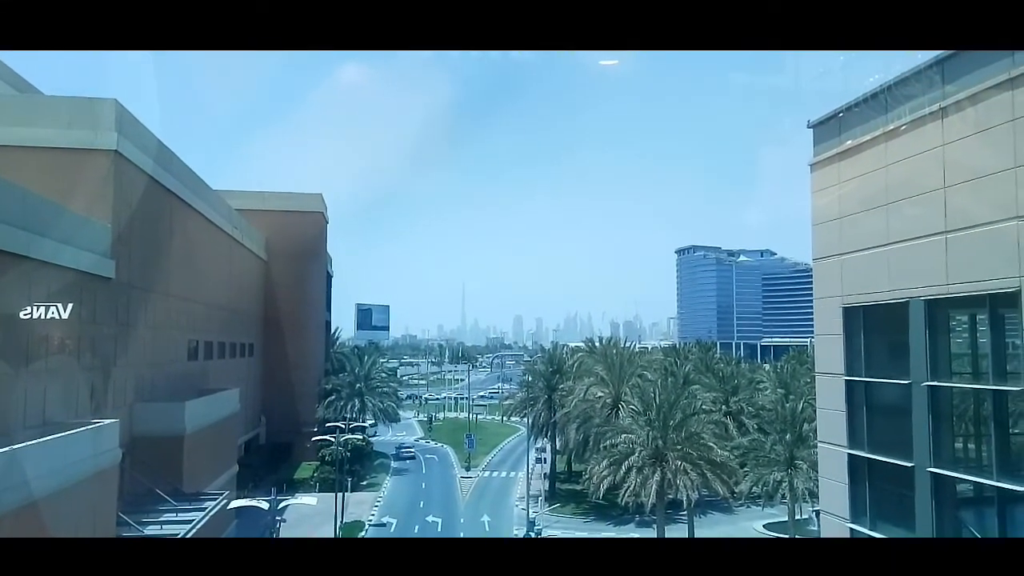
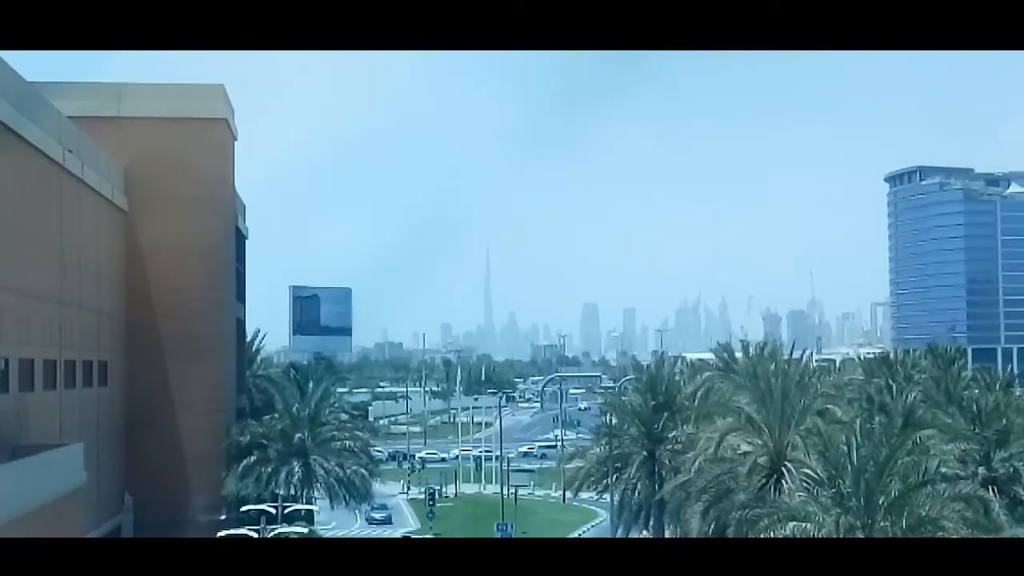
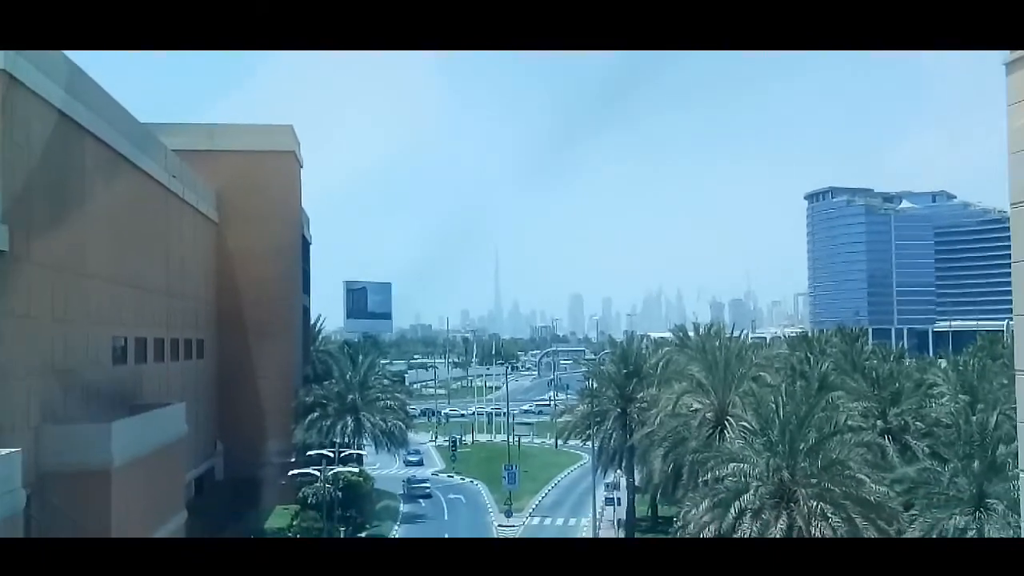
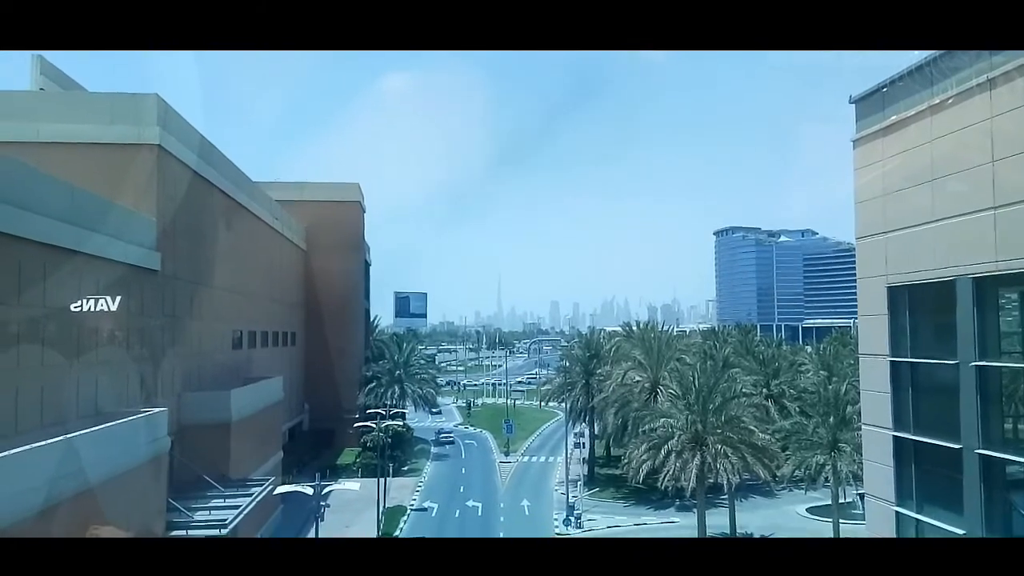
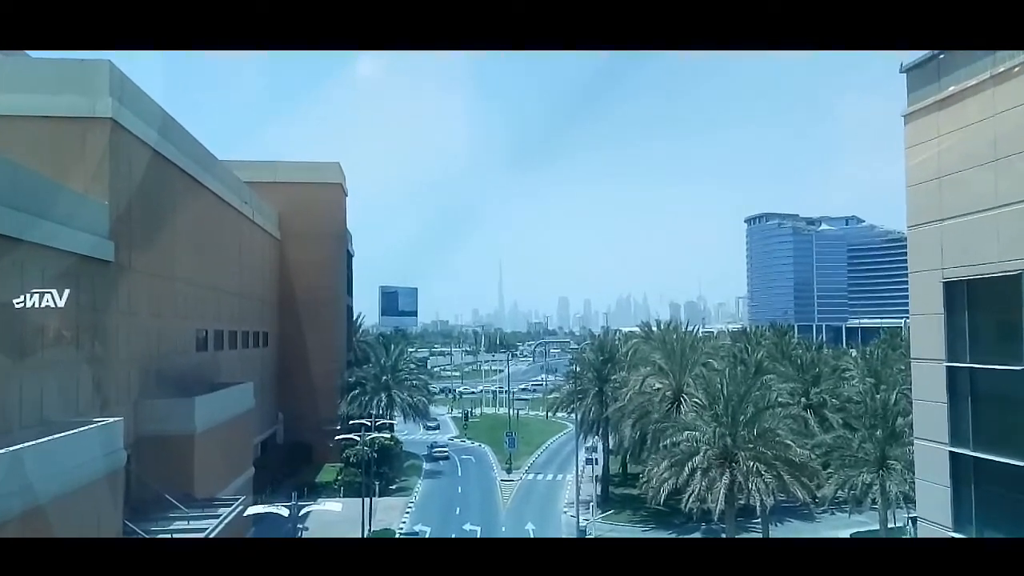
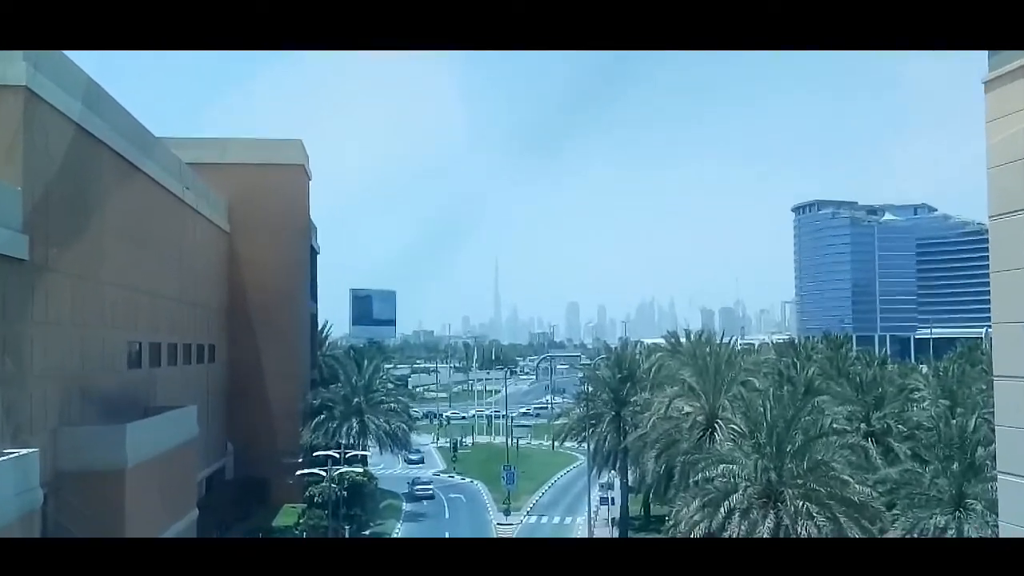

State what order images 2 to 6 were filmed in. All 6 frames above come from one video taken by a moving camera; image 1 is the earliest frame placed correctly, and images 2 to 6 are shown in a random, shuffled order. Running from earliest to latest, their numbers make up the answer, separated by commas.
4, 5, 6, 2, 3
